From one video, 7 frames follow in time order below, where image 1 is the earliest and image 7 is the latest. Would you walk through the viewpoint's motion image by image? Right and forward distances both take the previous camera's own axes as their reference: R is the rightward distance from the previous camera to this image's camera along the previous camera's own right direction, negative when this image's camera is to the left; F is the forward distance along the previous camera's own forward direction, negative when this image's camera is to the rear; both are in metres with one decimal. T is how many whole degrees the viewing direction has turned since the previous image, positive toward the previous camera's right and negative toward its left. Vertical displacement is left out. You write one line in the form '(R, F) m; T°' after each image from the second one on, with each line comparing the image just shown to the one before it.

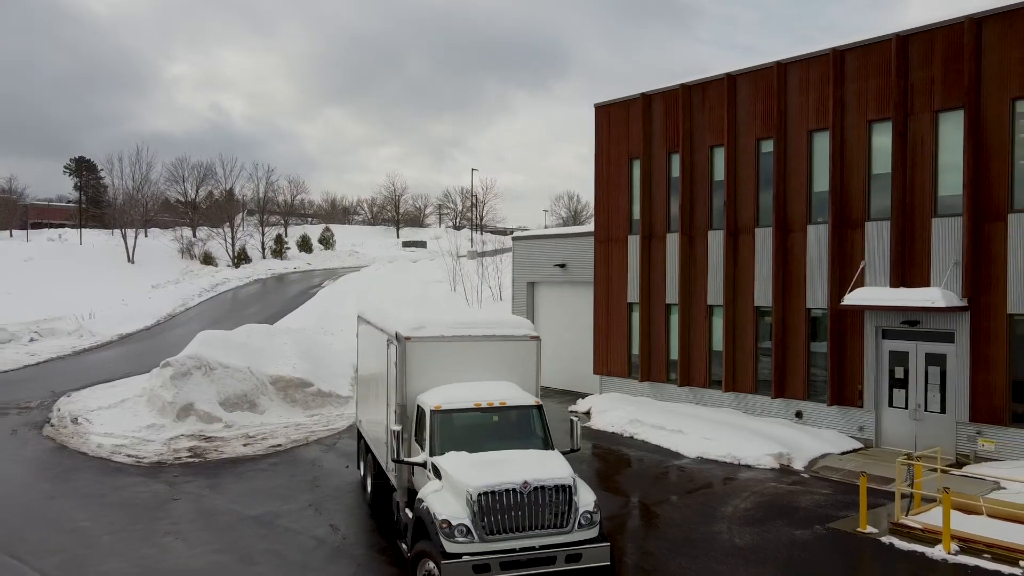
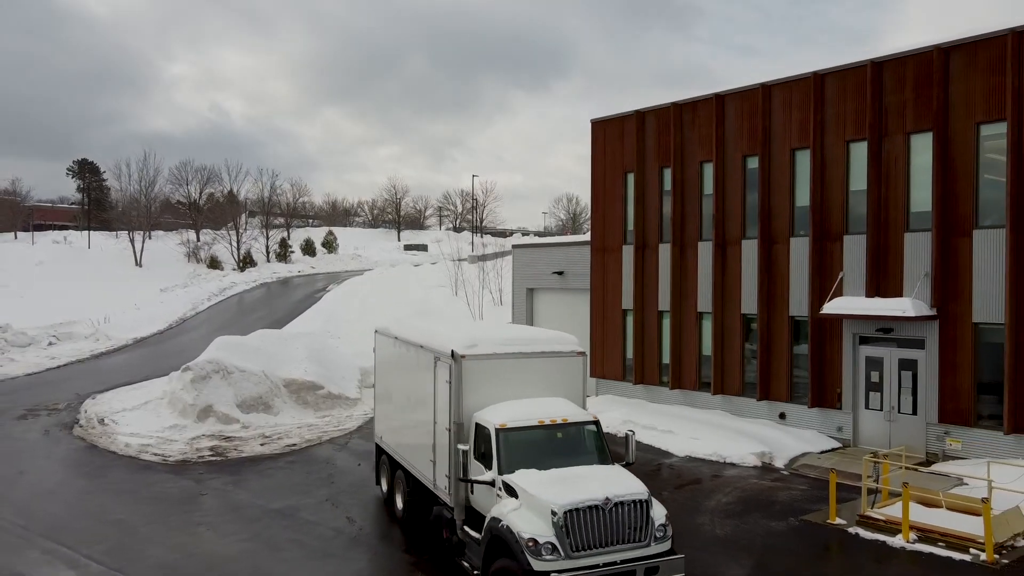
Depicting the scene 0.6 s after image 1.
(0.0, -0.9) m; 0°
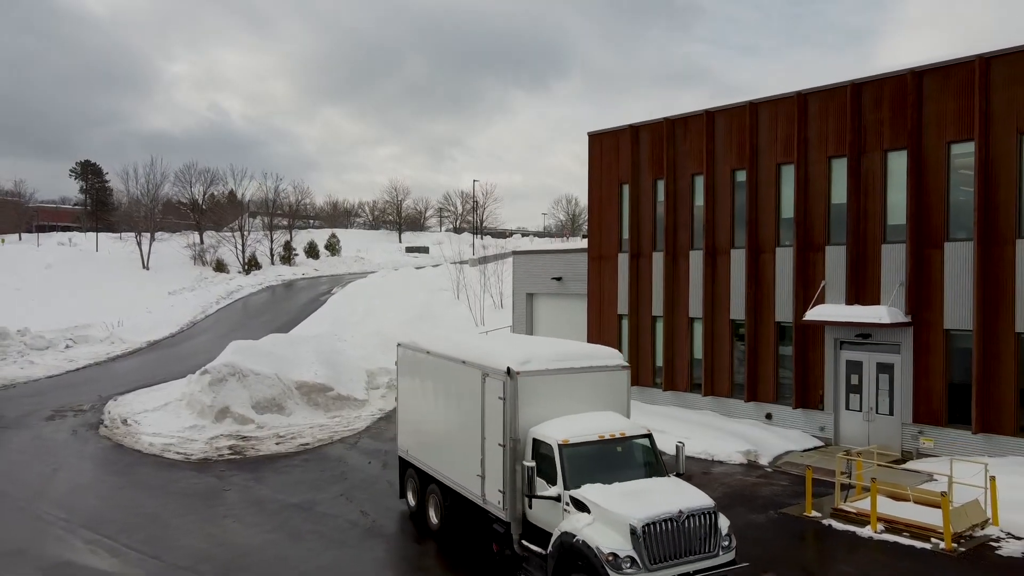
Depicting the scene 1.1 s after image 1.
(0.0, -0.9) m; 0°
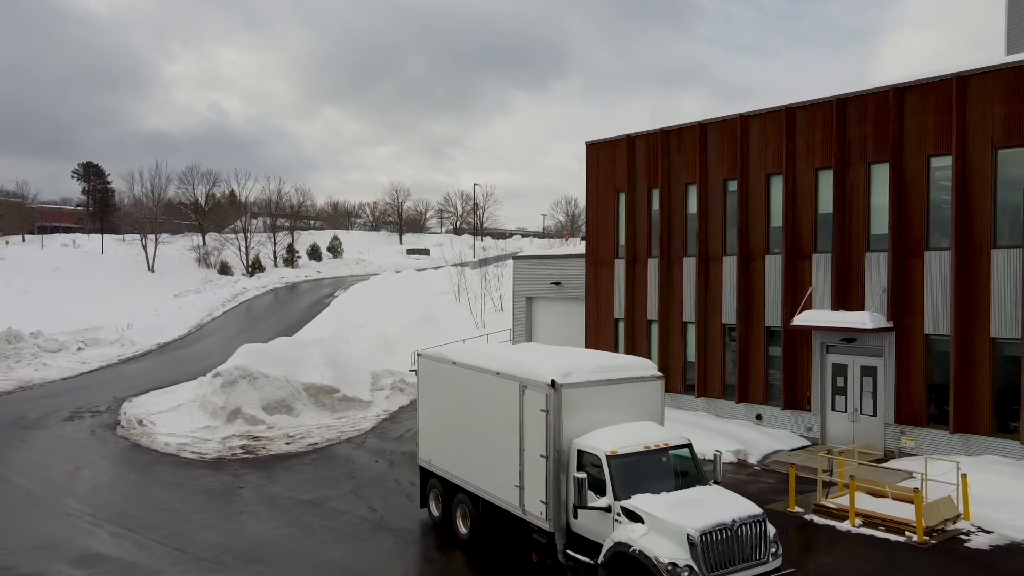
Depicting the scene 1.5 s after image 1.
(0.0, -0.7) m; 0°
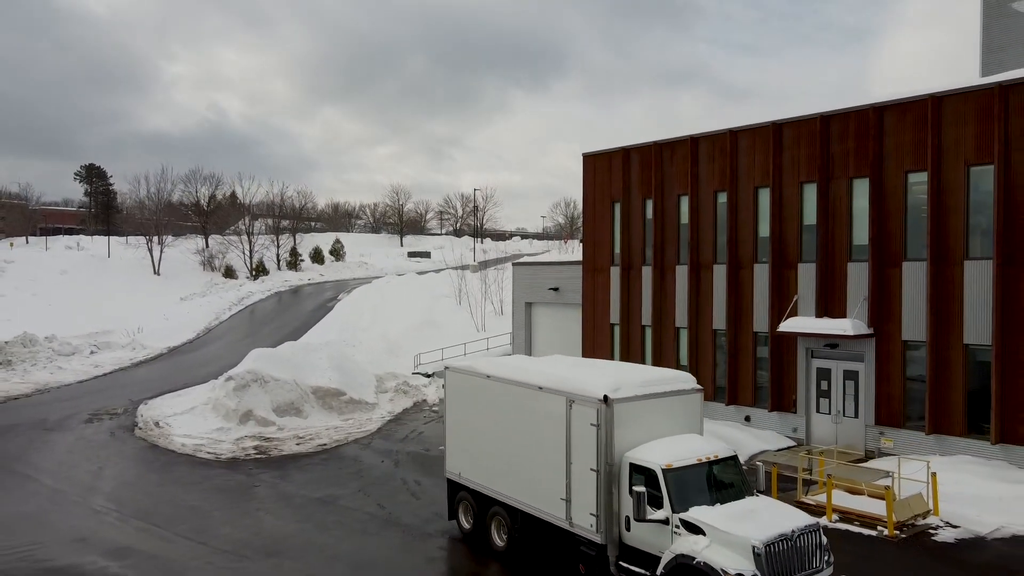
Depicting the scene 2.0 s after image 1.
(0.0, -0.8) m; 0°
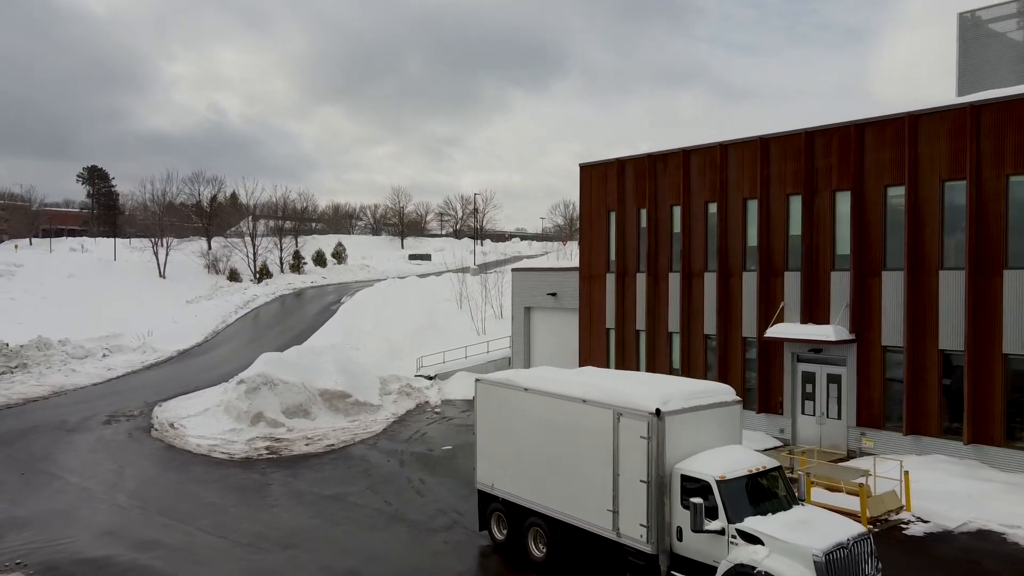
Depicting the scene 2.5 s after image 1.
(0.0, -0.8) m; 0°
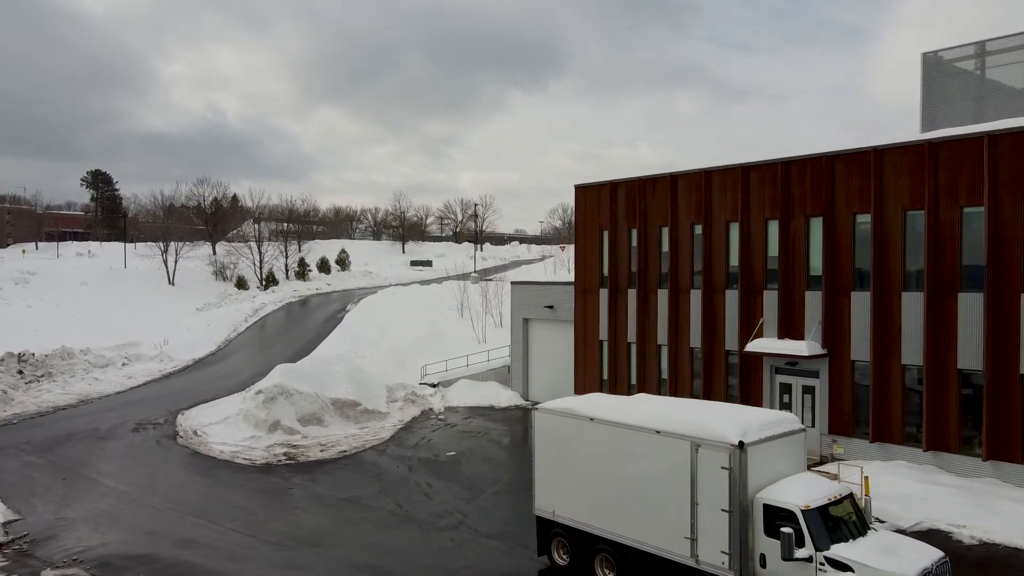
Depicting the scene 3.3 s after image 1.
(0.0, -1.5) m; 0°
